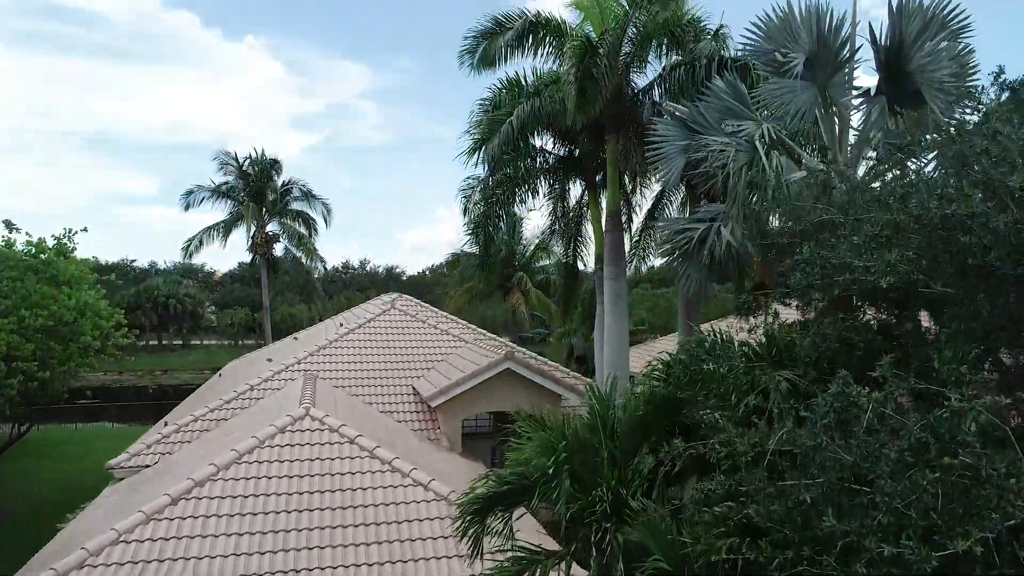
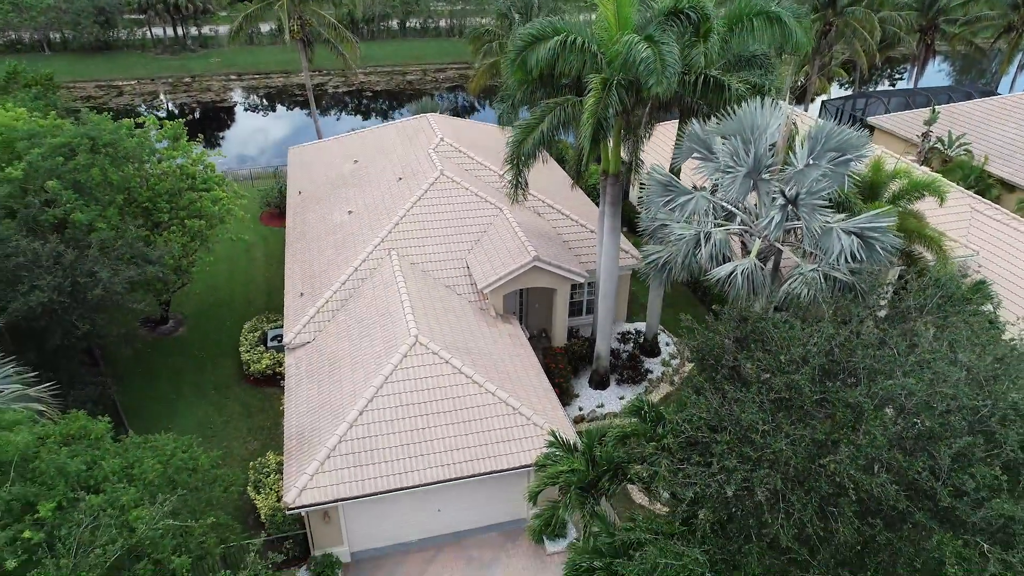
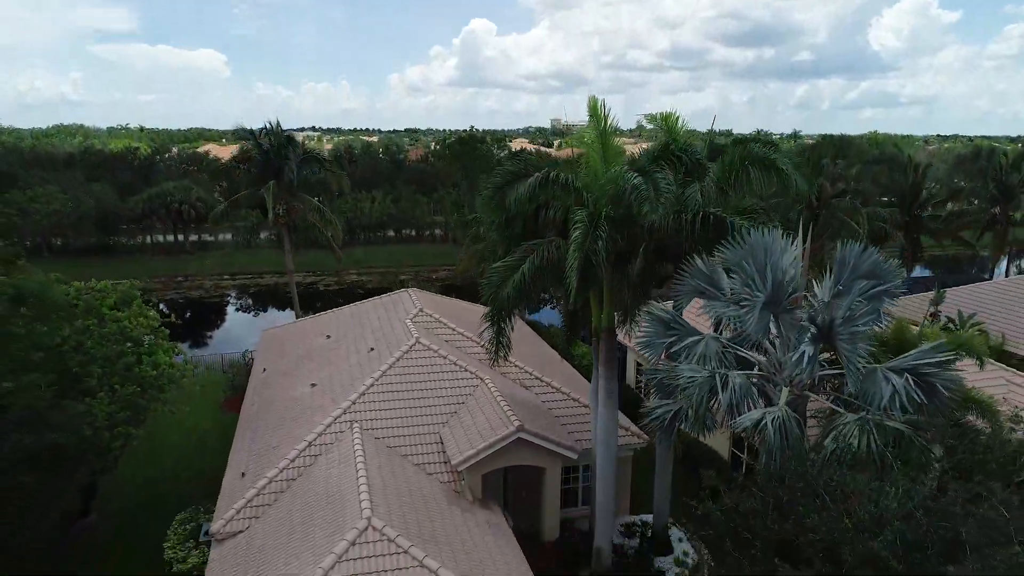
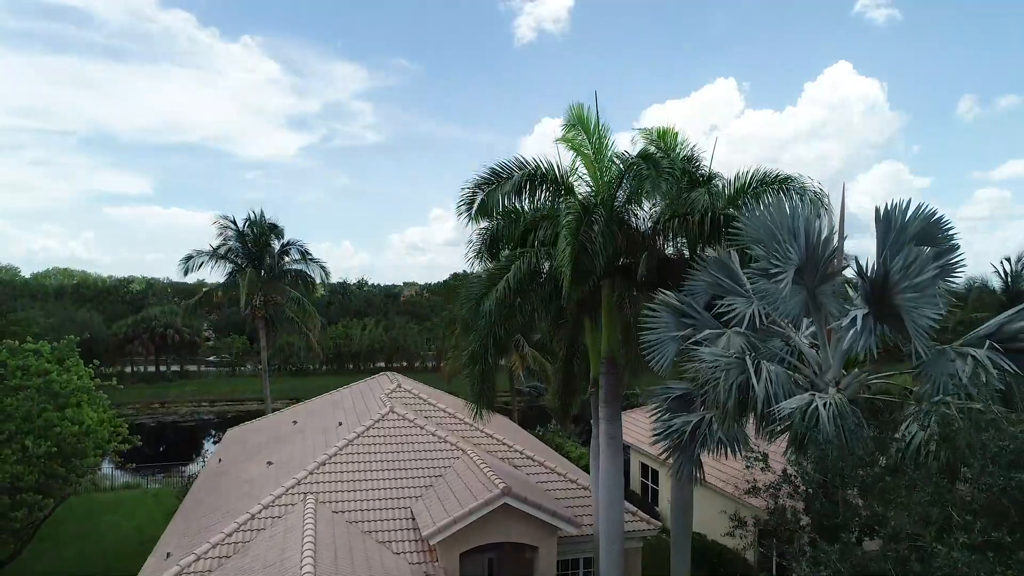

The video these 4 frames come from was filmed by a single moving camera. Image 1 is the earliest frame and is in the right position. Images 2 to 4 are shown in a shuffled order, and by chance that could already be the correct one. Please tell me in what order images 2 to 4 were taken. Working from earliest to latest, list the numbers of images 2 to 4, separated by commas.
4, 3, 2
